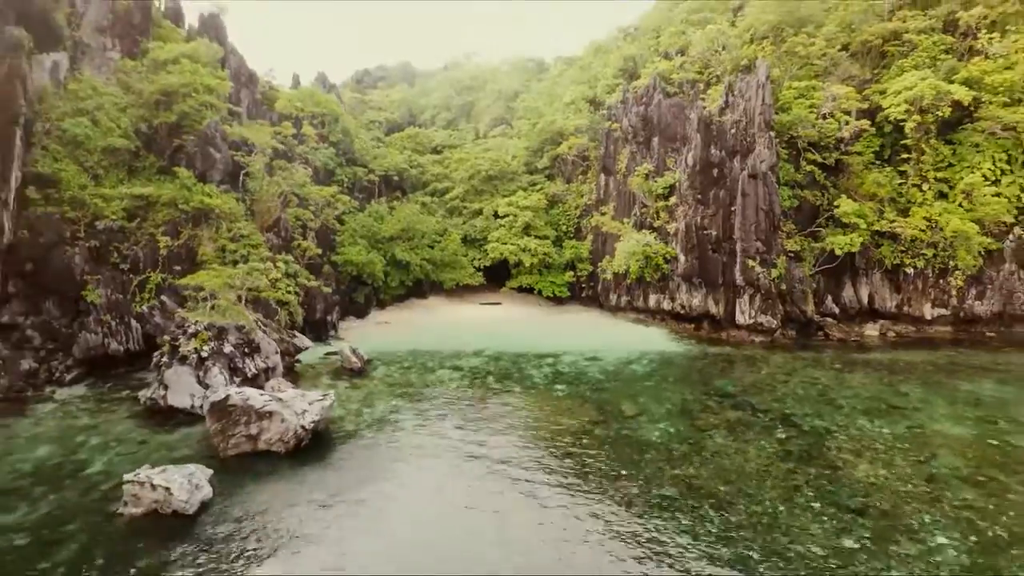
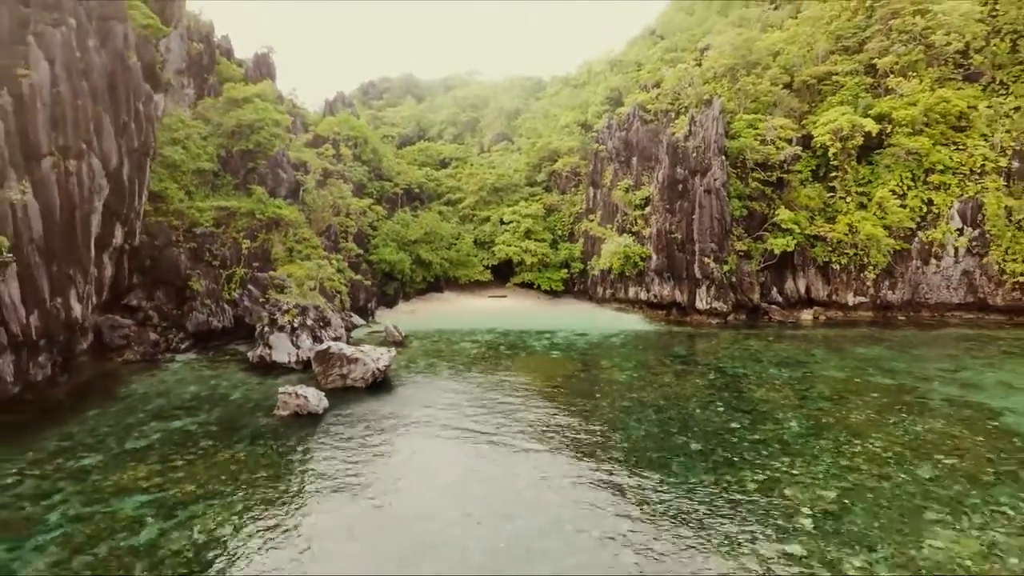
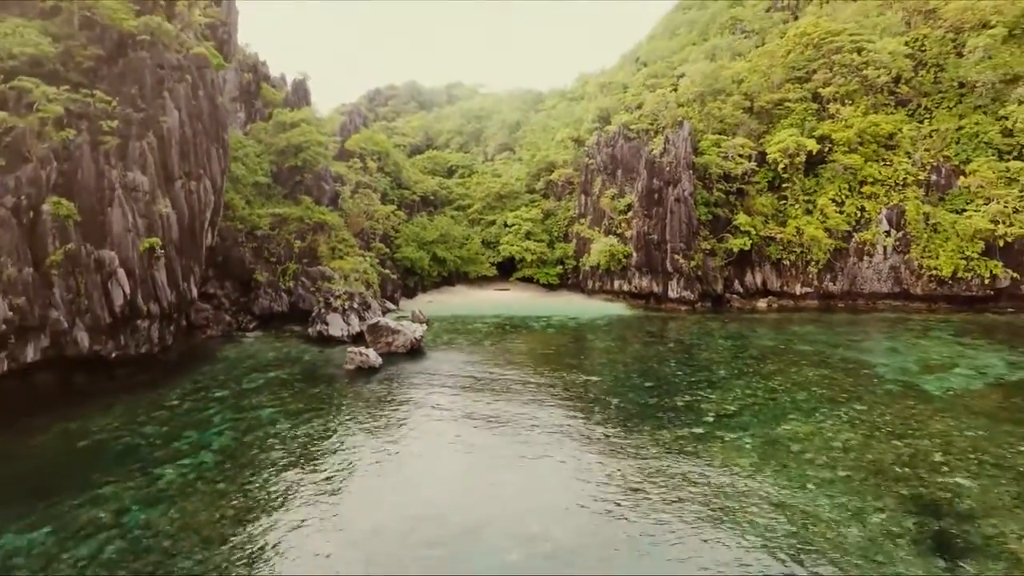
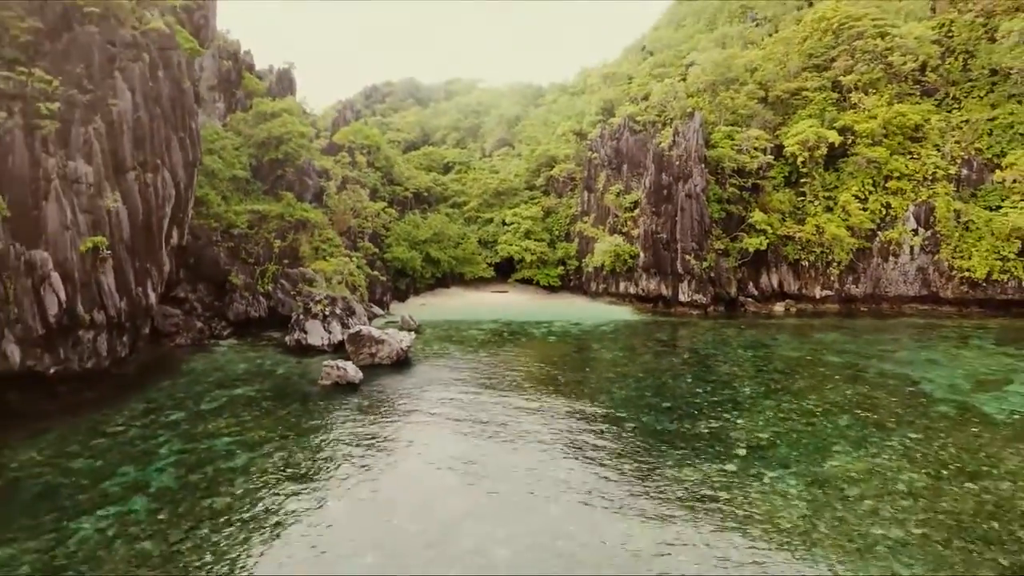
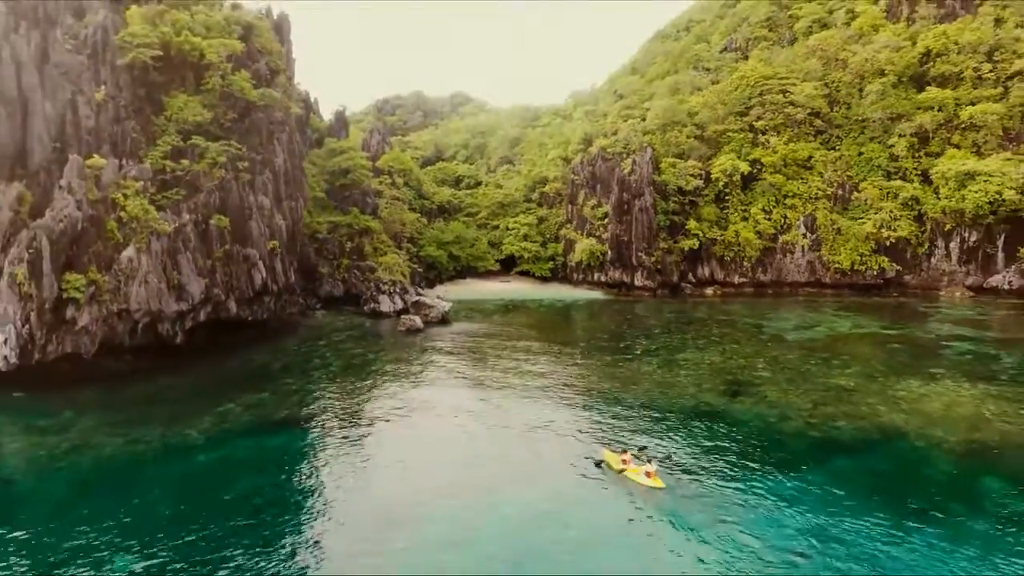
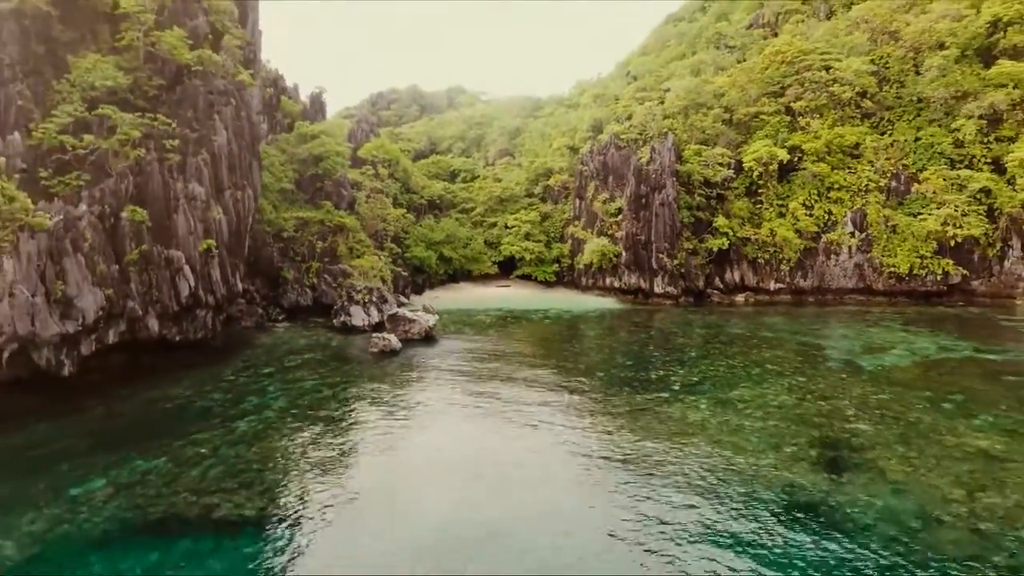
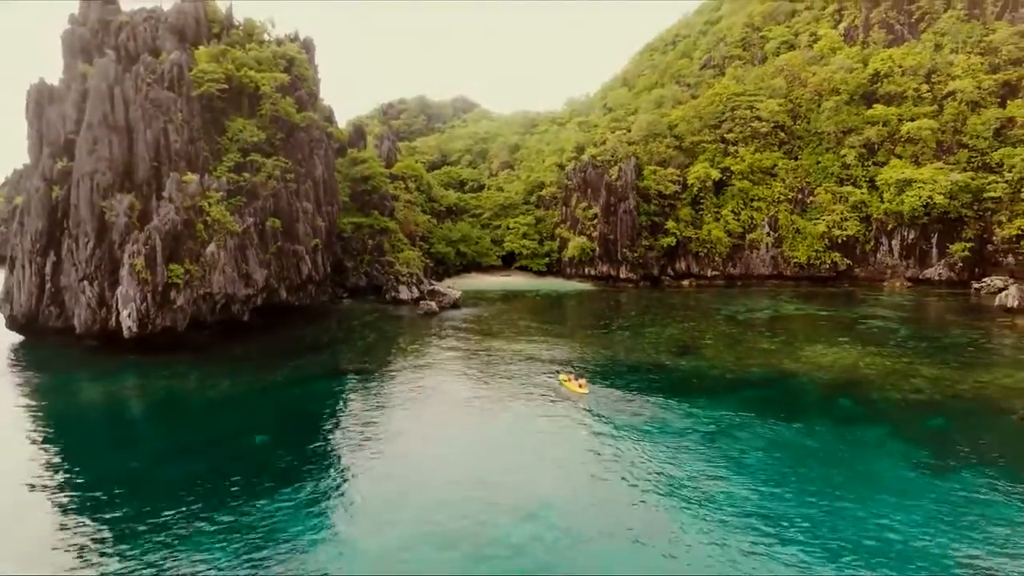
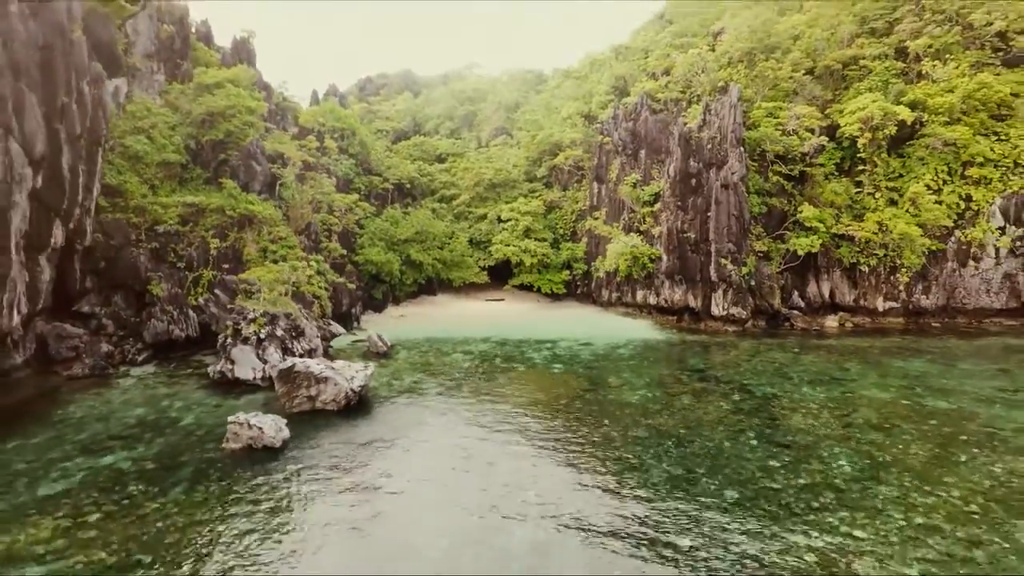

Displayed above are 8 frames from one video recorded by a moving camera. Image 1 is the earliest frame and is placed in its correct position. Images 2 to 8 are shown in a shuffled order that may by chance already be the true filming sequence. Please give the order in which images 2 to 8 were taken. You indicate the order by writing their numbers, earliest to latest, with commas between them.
8, 2, 4, 3, 6, 5, 7
